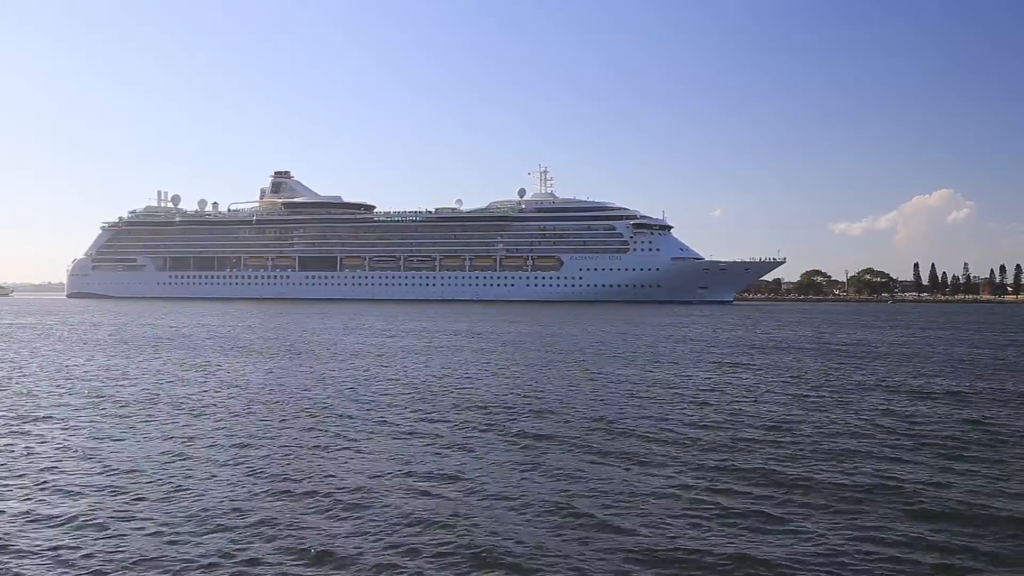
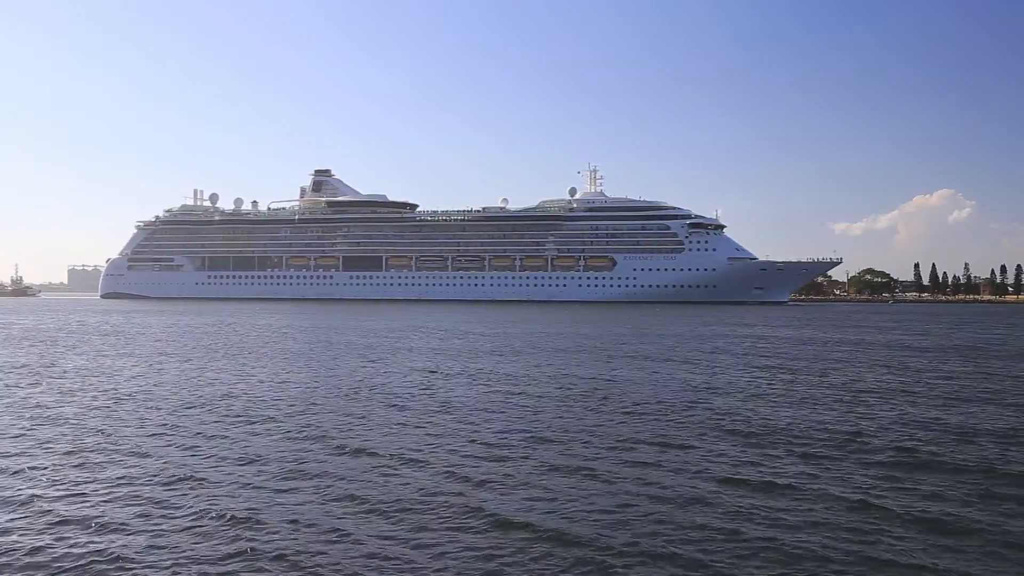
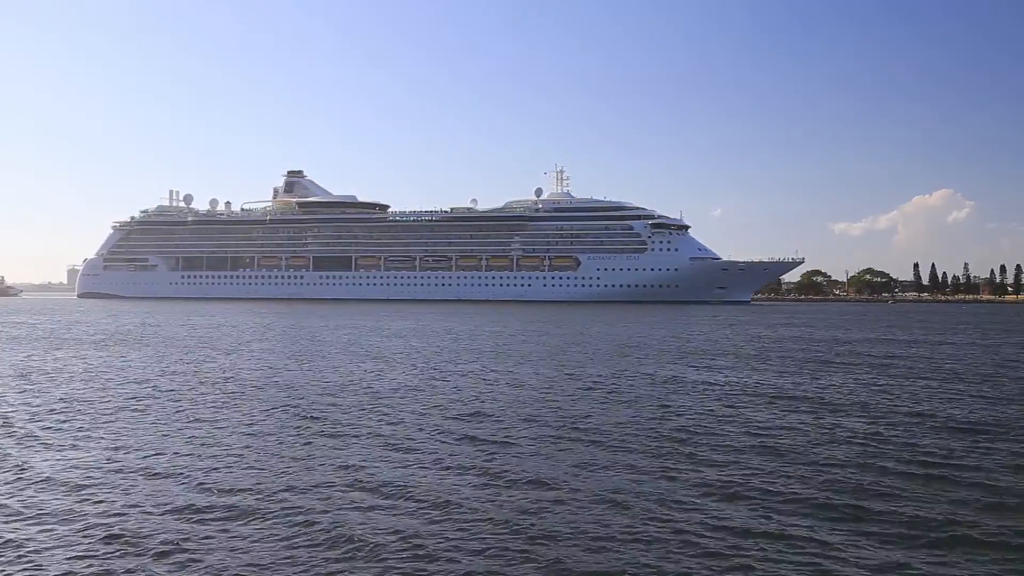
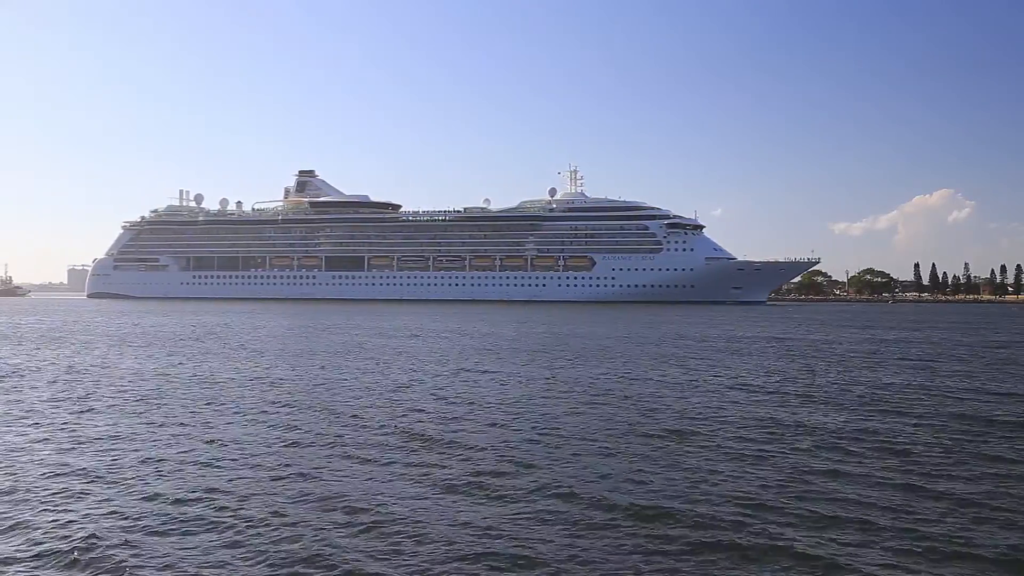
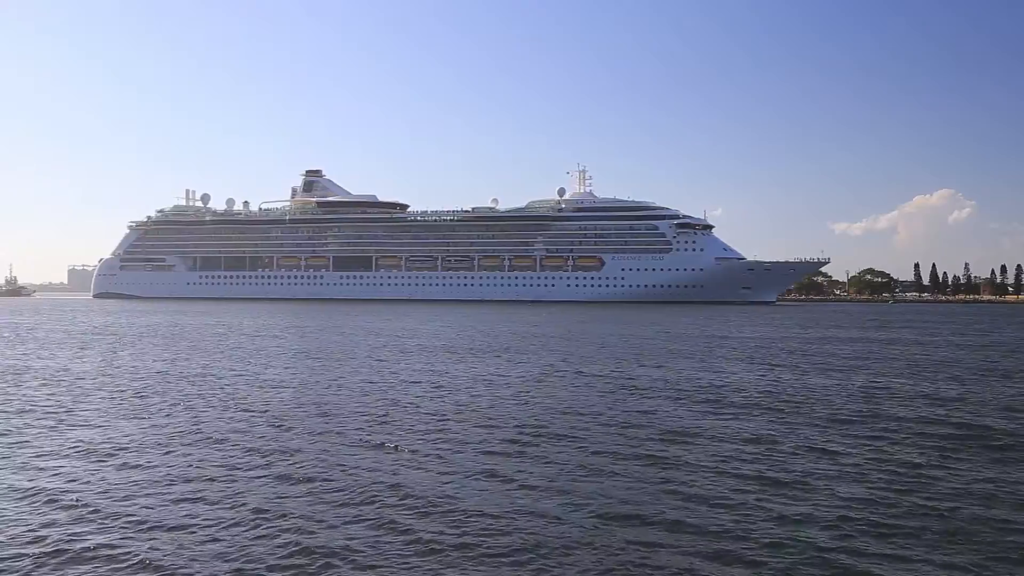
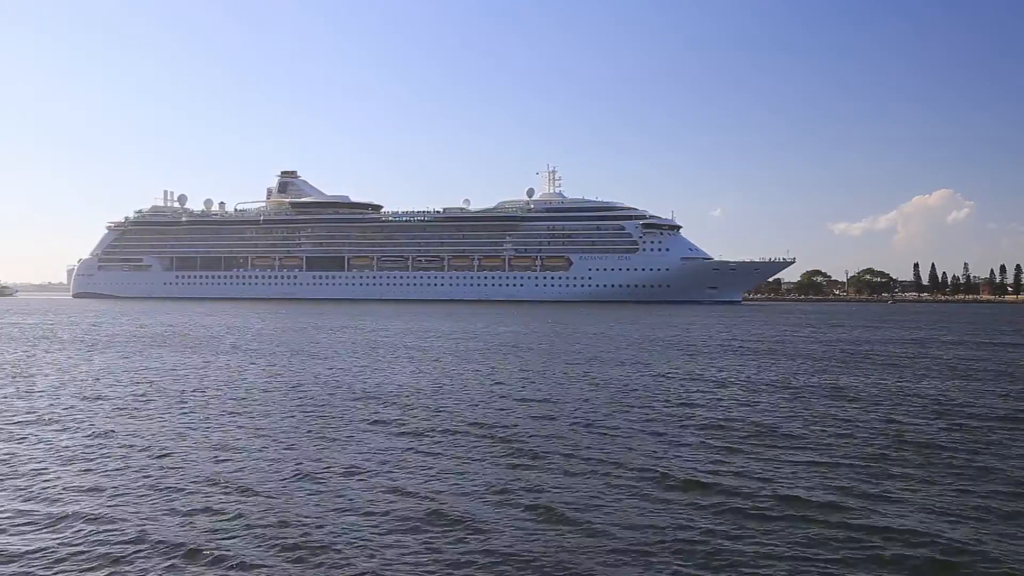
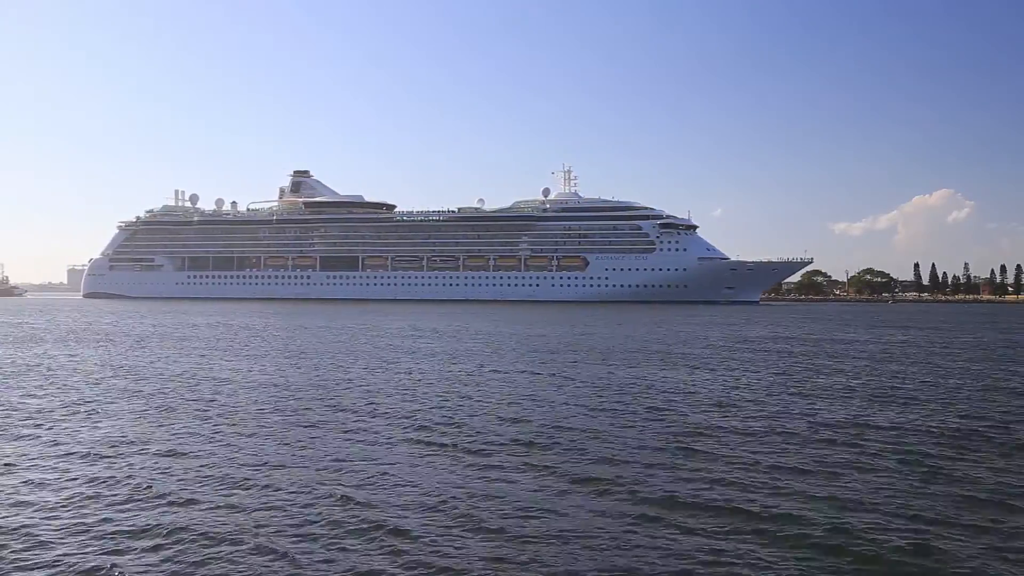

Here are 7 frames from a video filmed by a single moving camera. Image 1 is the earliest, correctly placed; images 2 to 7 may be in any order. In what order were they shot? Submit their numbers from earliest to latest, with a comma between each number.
6, 3, 7, 4, 5, 2
